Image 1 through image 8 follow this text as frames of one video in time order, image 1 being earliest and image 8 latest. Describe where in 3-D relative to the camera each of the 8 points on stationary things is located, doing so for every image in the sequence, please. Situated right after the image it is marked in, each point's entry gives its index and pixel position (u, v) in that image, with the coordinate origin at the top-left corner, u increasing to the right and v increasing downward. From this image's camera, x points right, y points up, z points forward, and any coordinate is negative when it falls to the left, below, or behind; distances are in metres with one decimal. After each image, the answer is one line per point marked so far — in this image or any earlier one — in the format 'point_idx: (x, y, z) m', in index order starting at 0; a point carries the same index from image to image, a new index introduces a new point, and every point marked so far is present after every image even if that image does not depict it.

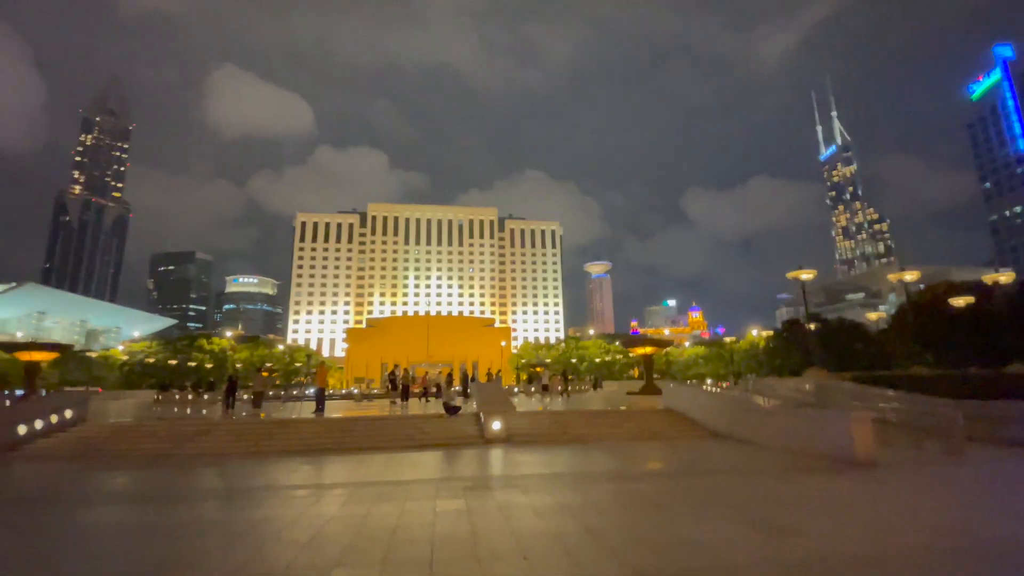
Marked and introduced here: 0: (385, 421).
0: (-3.9, -4.1, +14.3) m
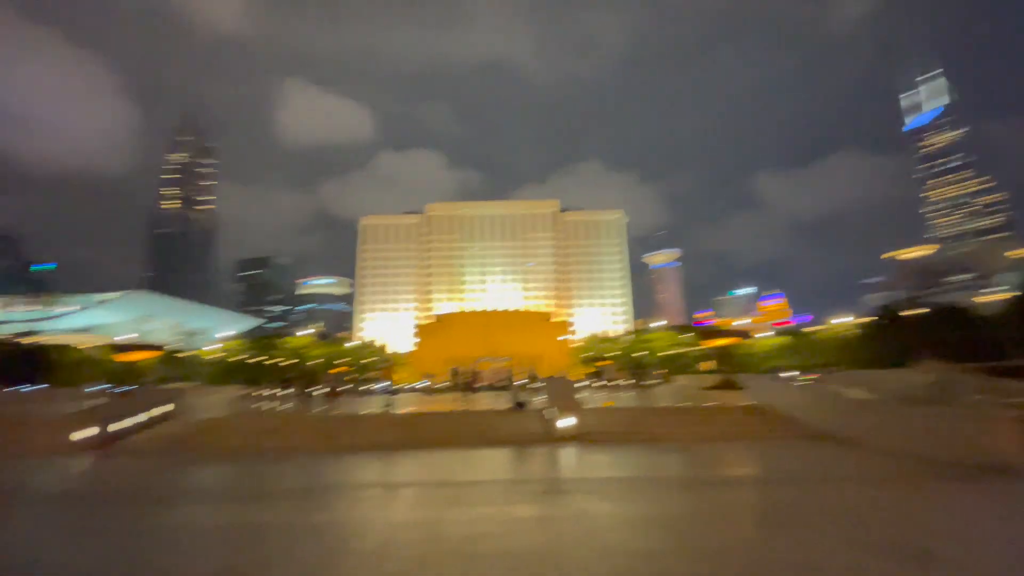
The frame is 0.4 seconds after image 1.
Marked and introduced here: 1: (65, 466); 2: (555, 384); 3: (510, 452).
0: (-1.8, -3.9, +14.1) m
1: (-10.7, -4.4, +11.2) m
2: (+1.3, -3.0, +14.5) m
3: (0.0, -4.1, +11.5) m
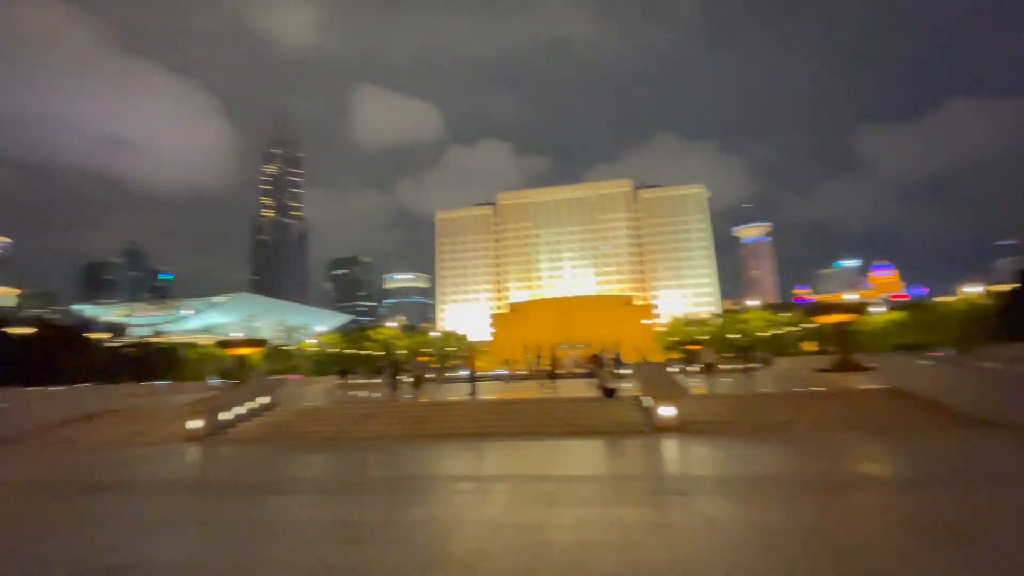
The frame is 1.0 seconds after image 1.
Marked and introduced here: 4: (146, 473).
0: (+0.8, -3.4, +13.4) m
1: (-8.4, -4.3, +11.9) m
2: (+3.9, -2.3, +13.2) m
3: (+2.1, -3.5, +10.5) m
4: (-8.4, -4.3, +10.7) m
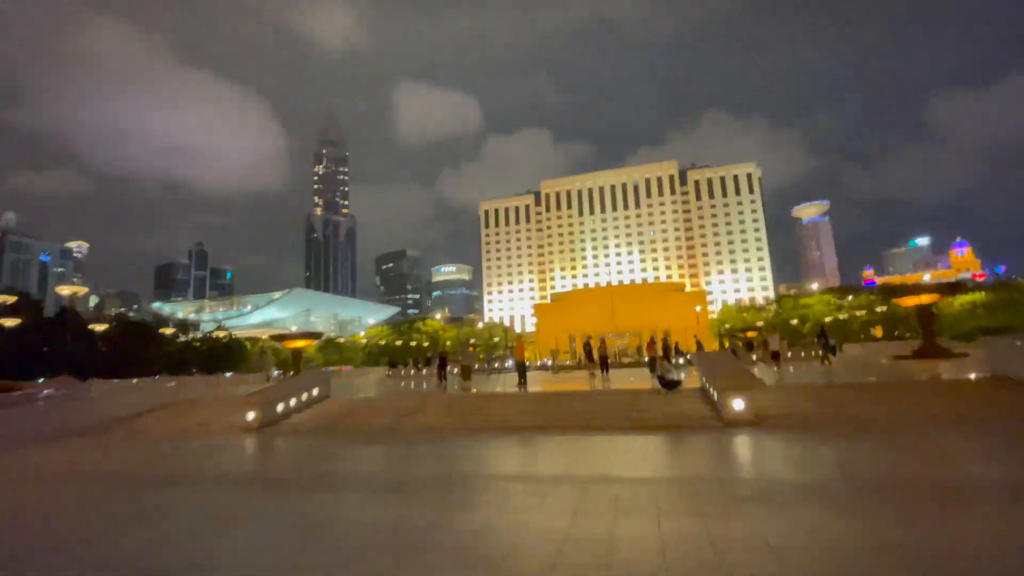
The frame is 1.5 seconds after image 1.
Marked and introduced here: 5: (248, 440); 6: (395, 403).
0: (+2.2, -3.0, +12.7) m
1: (-7.0, -4.2, +12.1) m
2: (+5.3, -1.8, +12.2) m
3: (+3.3, -3.1, +9.7) m
4: (-7.2, -4.2, +10.9) m
5: (-7.2, -4.2, +12.8) m
6: (-3.7, -3.6, +14.8) m
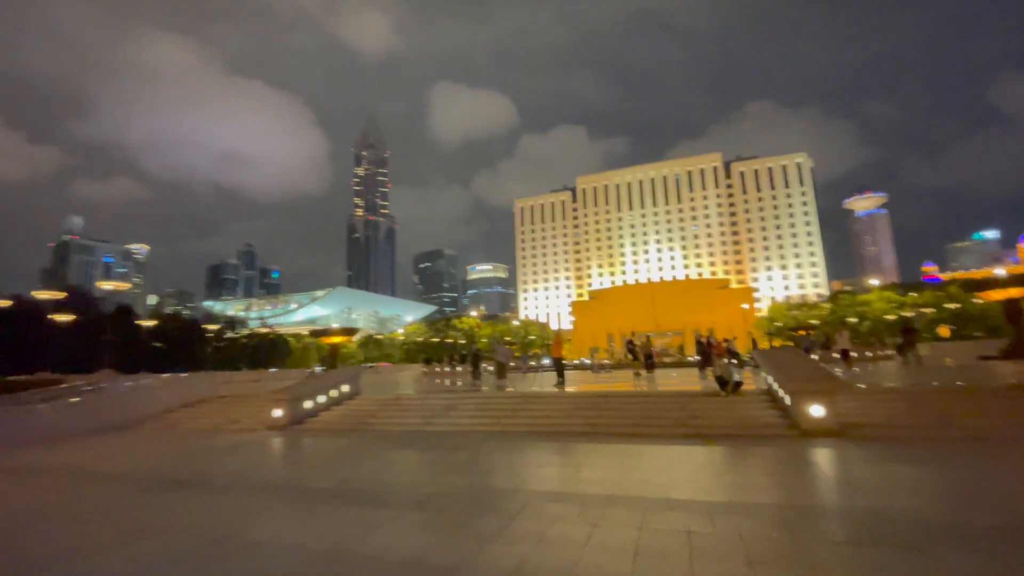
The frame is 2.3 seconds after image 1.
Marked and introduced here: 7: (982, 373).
0: (+3.2, -2.8, +11.5) m
1: (-6.1, -4.0, +11.6) m
2: (+6.2, -1.6, +10.8) m
3: (+4.0, -2.9, +8.4) m
4: (-6.3, -4.0, +10.4) m
5: (-6.2, -4.0, +12.3) m
6: (-2.5, -3.4, +14.0) m
7: (+18.0, -3.2, +17.9) m
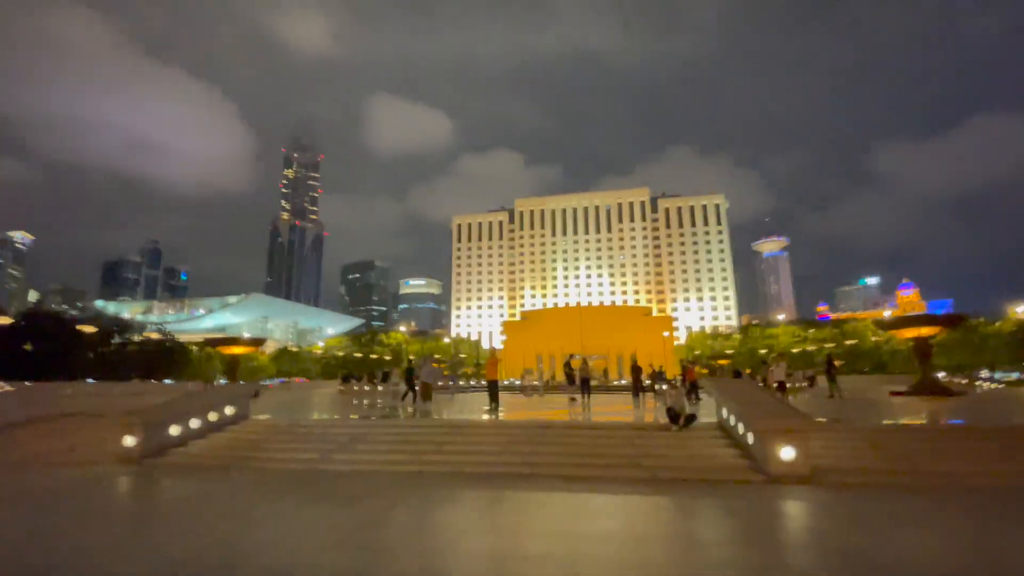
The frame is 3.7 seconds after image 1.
0: (+1.6, -3.1, +10.1) m
1: (-7.7, -3.8, +8.8) m
2: (+4.7, -2.1, +9.8) m
3: (+2.8, -3.2, +7.2) m
4: (-7.7, -3.7, +7.6) m
5: (-7.9, -3.8, +9.5) m
6: (-4.5, -3.5, +11.7) m
7: (+15.2, -4.7, +18.4) m
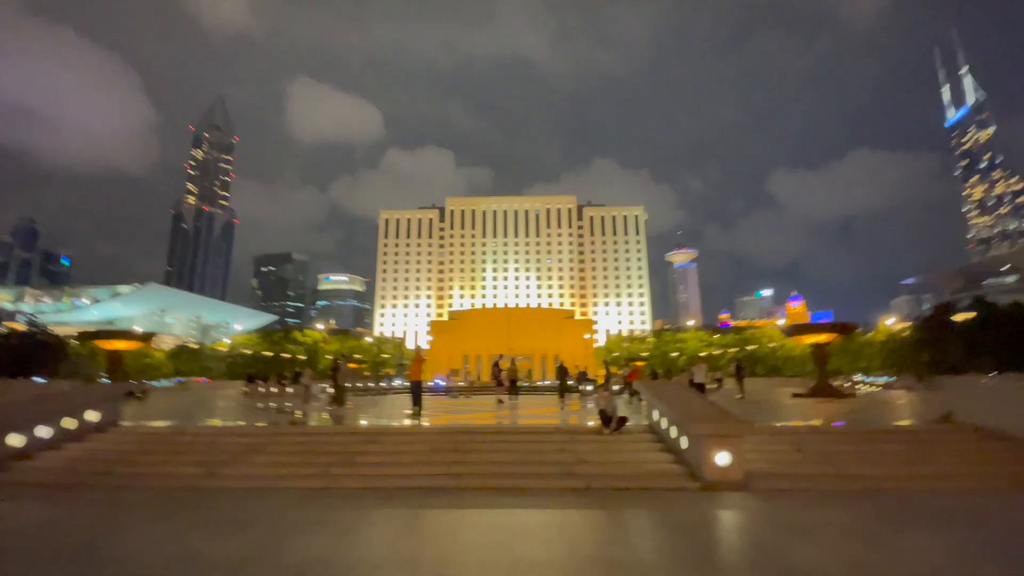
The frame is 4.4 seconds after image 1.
0: (0.0, -3.0, +9.4) m
1: (-8.9, -3.4, +6.7) m
2: (+3.2, -2.1, +9.6) m
3: (+1.7, -3.2, +6.7) m
4: (-8.8, -3.3, +5.6) m
5: (-9.2, -3.4, +7.4) m
6: (-6.2, -3.2, +10.1) m
7: (+12.2, -5.1, +19.8) m
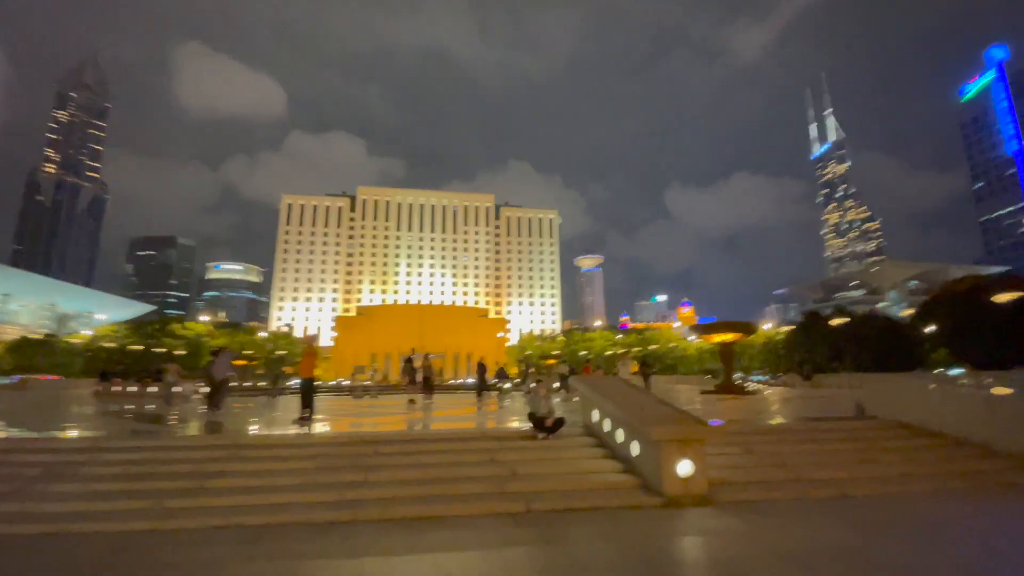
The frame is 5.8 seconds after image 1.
0: (-1.3, -2.6, +7.7) m
1: (-9.6, -2.7, +3.5) m
2: (+1.8, -1.8, +8.5) m
3: (+0.8, -2.8, +5.4) m
4: (-9.3, -2.6, +2.3) m
5: (-10.1, -2.6, +4.1) m
6: (-7.6, -2.6, +7.3) m
7: (+8.7, -5.0, +20.1) m
